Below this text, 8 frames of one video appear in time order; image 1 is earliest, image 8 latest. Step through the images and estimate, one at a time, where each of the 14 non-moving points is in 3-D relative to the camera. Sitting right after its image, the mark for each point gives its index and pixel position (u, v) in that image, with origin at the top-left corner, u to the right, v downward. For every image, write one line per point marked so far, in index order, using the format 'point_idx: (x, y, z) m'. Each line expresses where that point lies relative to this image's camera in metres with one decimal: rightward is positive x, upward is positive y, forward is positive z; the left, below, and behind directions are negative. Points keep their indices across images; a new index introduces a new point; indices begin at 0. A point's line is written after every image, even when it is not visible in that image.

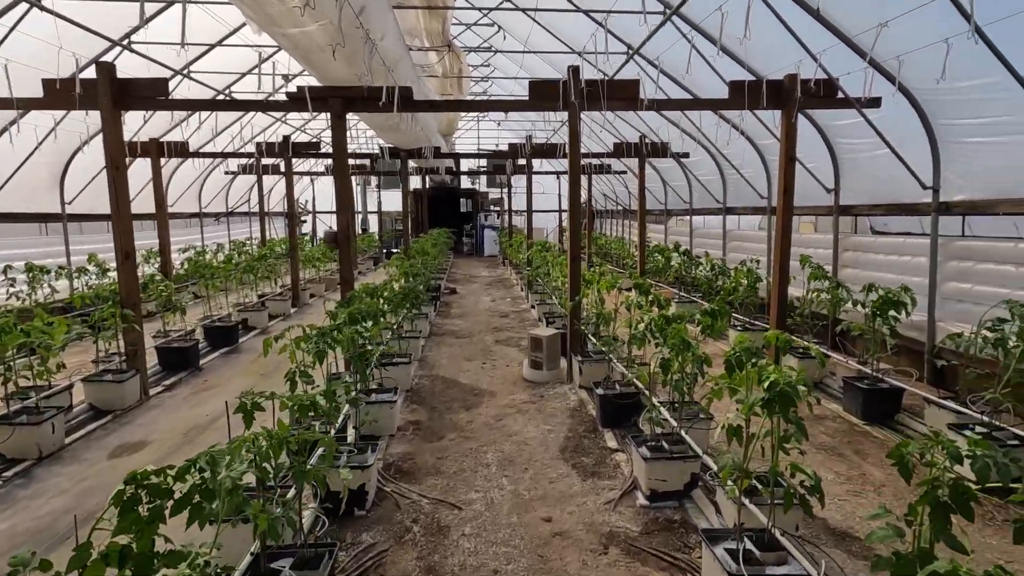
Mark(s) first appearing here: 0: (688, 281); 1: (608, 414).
0: (+3.3, +0.1, +10.0) m
1: (+0.8, -1.1, +4.6) m
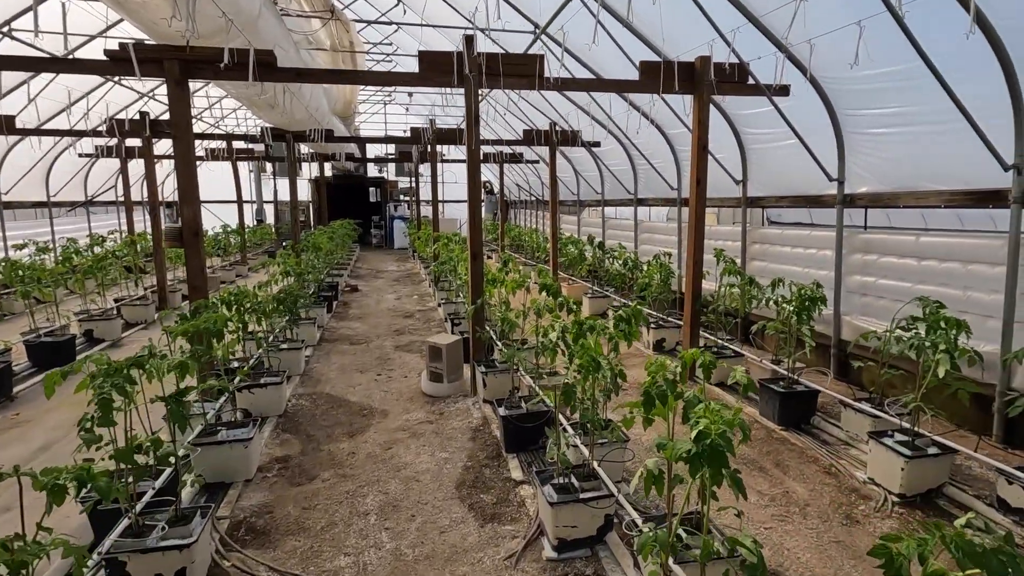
0: (+1.6, +0.2, +9.6) m
1: (0.0, -1.1, +4.0) m
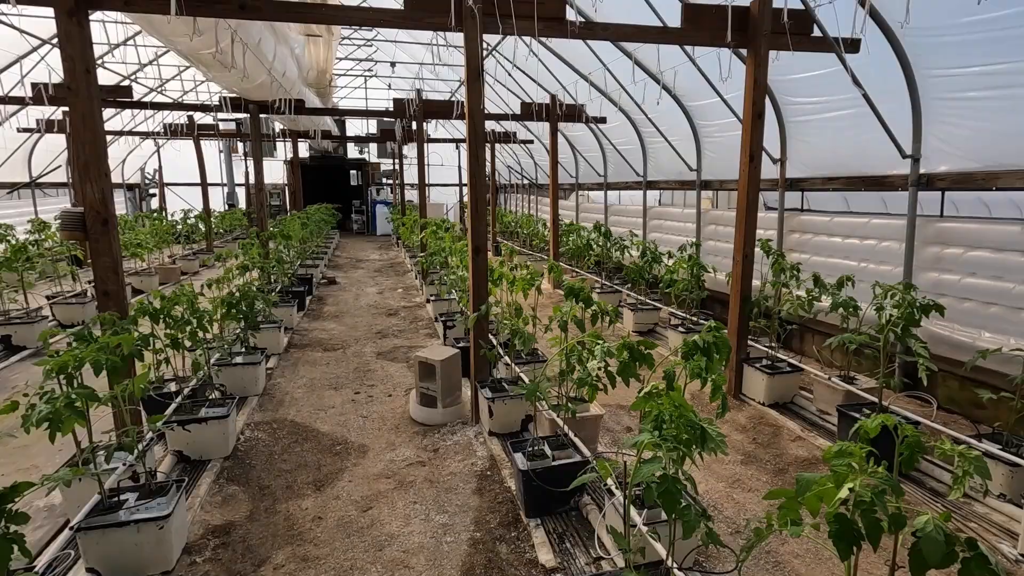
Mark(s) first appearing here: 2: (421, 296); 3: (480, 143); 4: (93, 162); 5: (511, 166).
0: (+1.5, +0.3, +8.6) m
1: (+0.1, -1.2, +3.0) m
2: (-1.5, -0.1, +9.0) m
3: (-0.2, +1.1, +3.9) m
4: (-2.6, +0.8, +3.3) m
5: (0.0, +3.7, +16.2) m
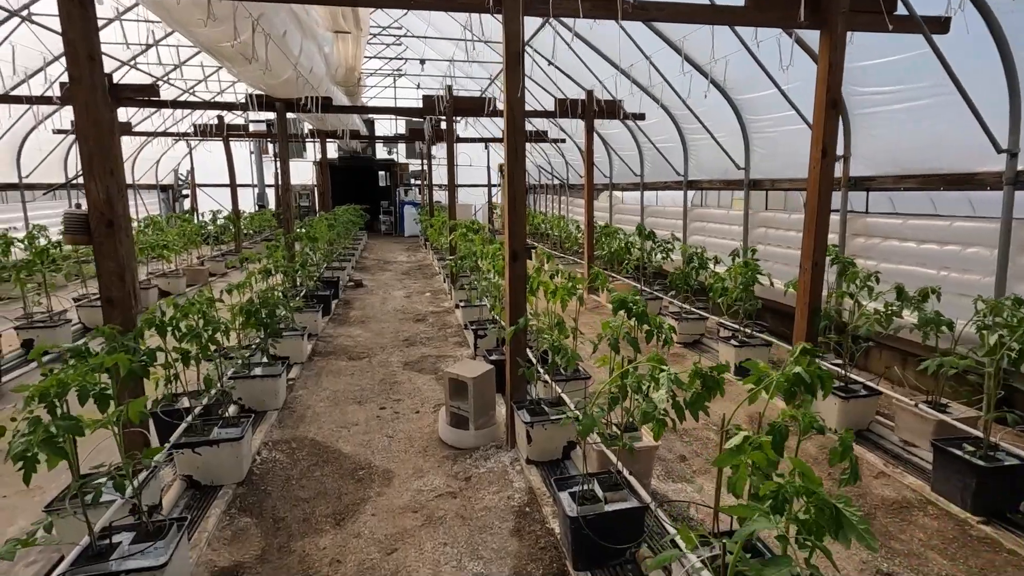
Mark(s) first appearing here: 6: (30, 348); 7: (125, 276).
0: (+2.0, +0.3, +8.1) m
1: (+0.3, -1.2, +2.5) m
2: (-1.0, -0.2, +8.6) m
3: (+0.1, +1.0, +3.5) m
4: (-2.4, +0.7, +3.0) m
5: (+0.9, +3.6, +15.7) m
6: (-5.3, -0.7, +5.9) m
7: (-2.3, +0.1, +3.2) m
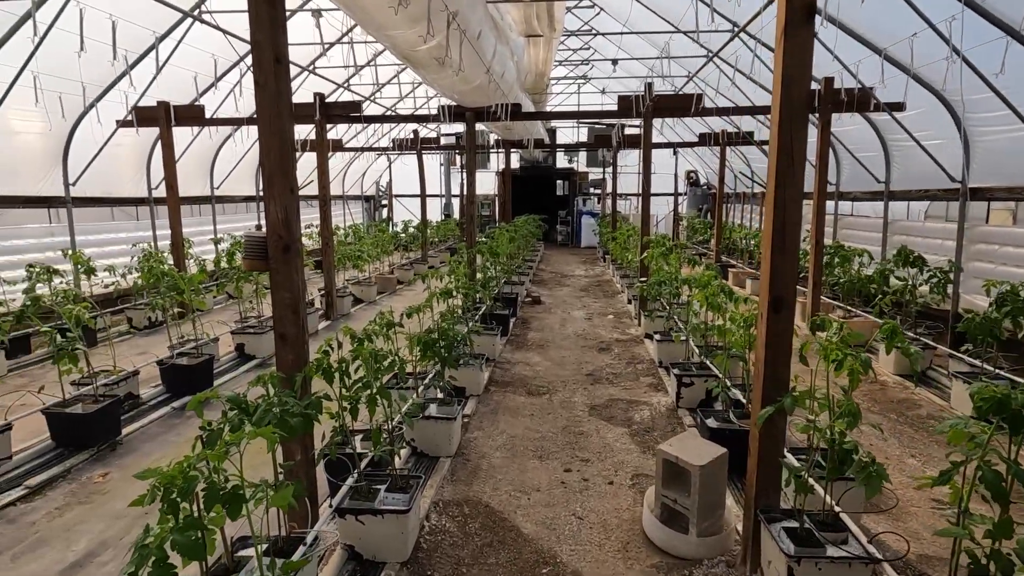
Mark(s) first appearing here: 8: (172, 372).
0: (+4.5, -0.2, +6.2) m
1: (+1.1, -1.5, +1.4) m
2: (+1.8, -0.6, +7.6) m
3: (+1.3, +0.7, +2.4) m
4: (-1.2, +0.6, +2.7) m
5: (+6.0, +3.0, +13.8) m
6: (-3.2, -0.7, +6.3) m
7: (-1.1, -0.1, +2.8) m
8: (-3.3, -0.8, +5.1) m
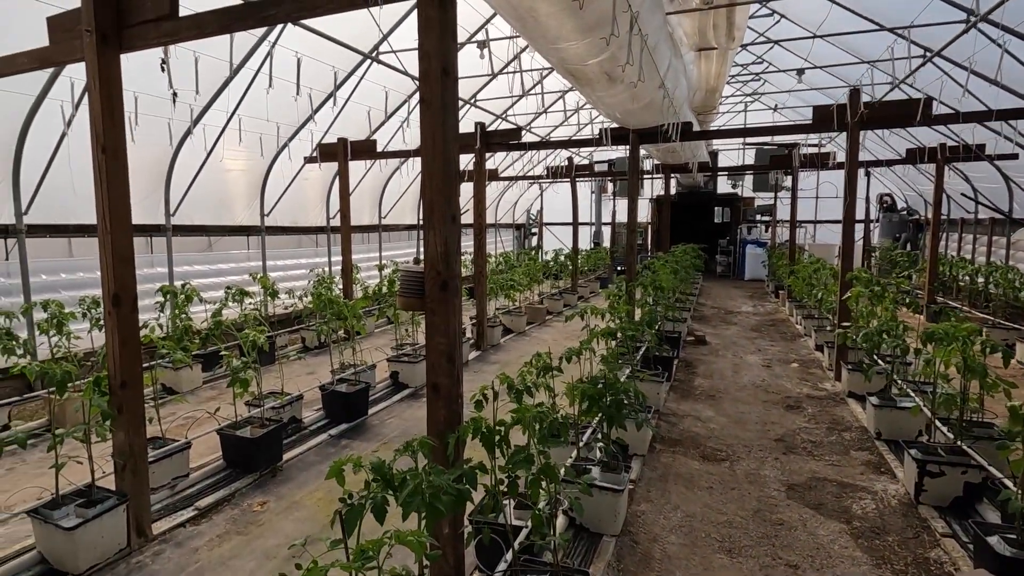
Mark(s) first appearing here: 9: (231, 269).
0: (+6.1, -0.8, +4.2) m
1: (+1.5, -1.7, +0.4) m
2: (+3.7, -1.1, +6.2) m
3: (+2.0, +0.5, +1.4) m
4: (-0.3, +0.4, +2.3) m
5: (+9.6, +2.0, +11.3) m
6: (-1.4, -1.1, +6.2) m
7: (-0.3, -0.3, +2.4) m
8: (-1.7, -1.1, +5.2) m
9: (-4.1, +0.3, +7.9) m
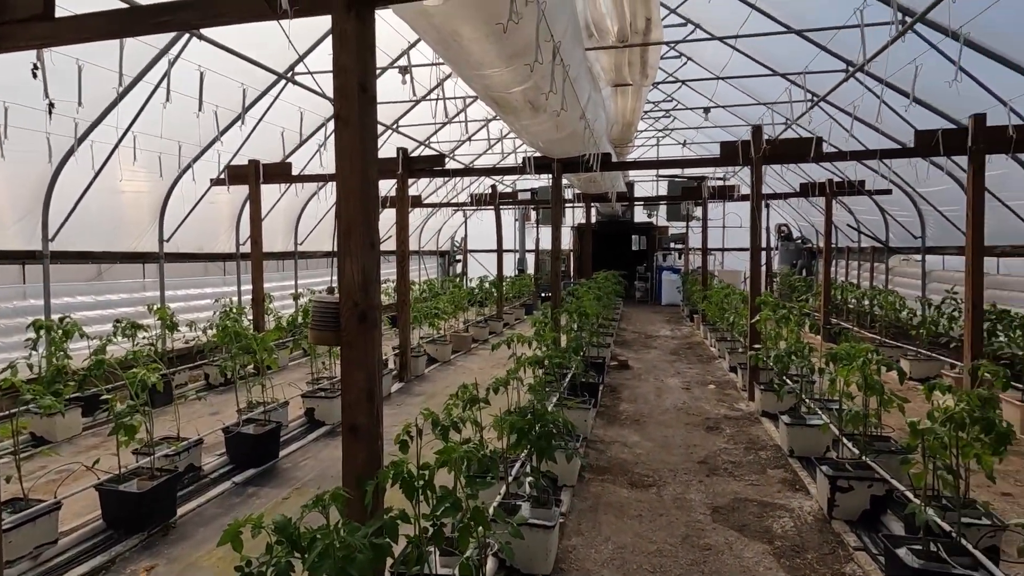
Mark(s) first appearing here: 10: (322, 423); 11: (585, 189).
0: (+5.5, -0.9, +4.8) m
1: (+1.5, -1.7, +0.4) m
2: (+2.9, -1.4, +6.5) m
3: (+1.8, +0.4, +1.6) m
4: (-0.6, +0.3, +2.2) m
5: (+7.9, +1.5, +12.5) m
6: (-2.2, -1.4, +5.8) m
7: (-0.6, -0.4, +2.2) m
8: (-2.4, -1.4, +4.7) m
9: (-5.2, -0.1, +7.1) m
10: (-2.1, -1.5, +5.8) m
11: (+1.6, +2.1, +11.6) m
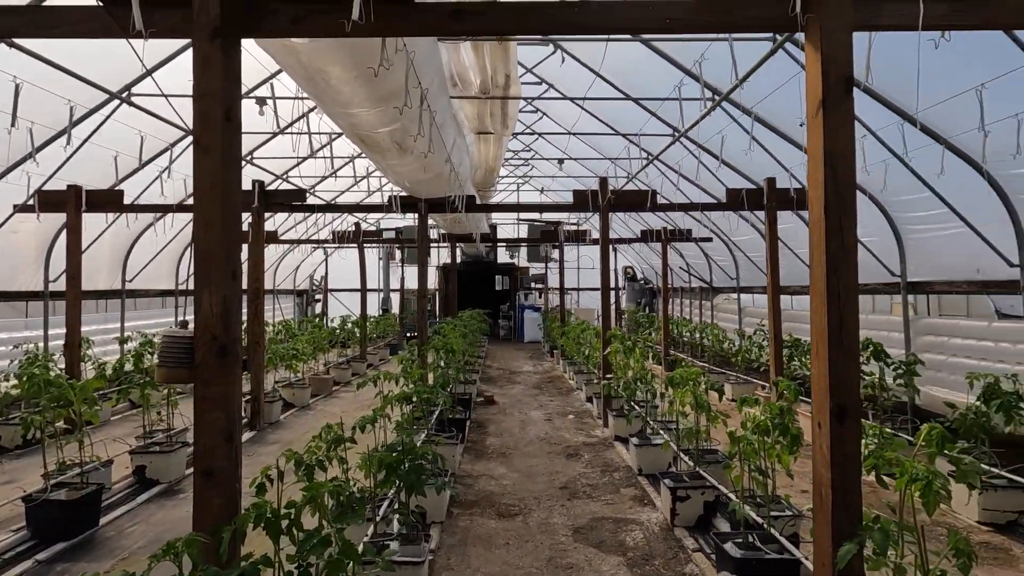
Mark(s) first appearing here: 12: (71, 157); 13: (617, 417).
0: (+4.1, -1.3, +6.0) m
1: (+1.3, -1.7, +0.7) m
2: (+1.2, -1.9, +7.0) m
3: (+1.3, +0.3, +2.1) m
4: (-1.1, +0.1, +2.1) m
5: (+4.5, +0.5, +14.2) m
6: (-3.5, -1.8, +5.1) m
7: (-1.1, -0.6, +2.1) m
8: (-3.5, -1.7, +4.0) m
9: (-6.8, -0.6, +5.7) m
10: (-3.4, -1.9, +5.1) m
11: (-1.4, +1.3, +11.9) m
12: (-5.3, +1.6, +6.5) m
13: (+1.3, -1.5, +6.4) m
